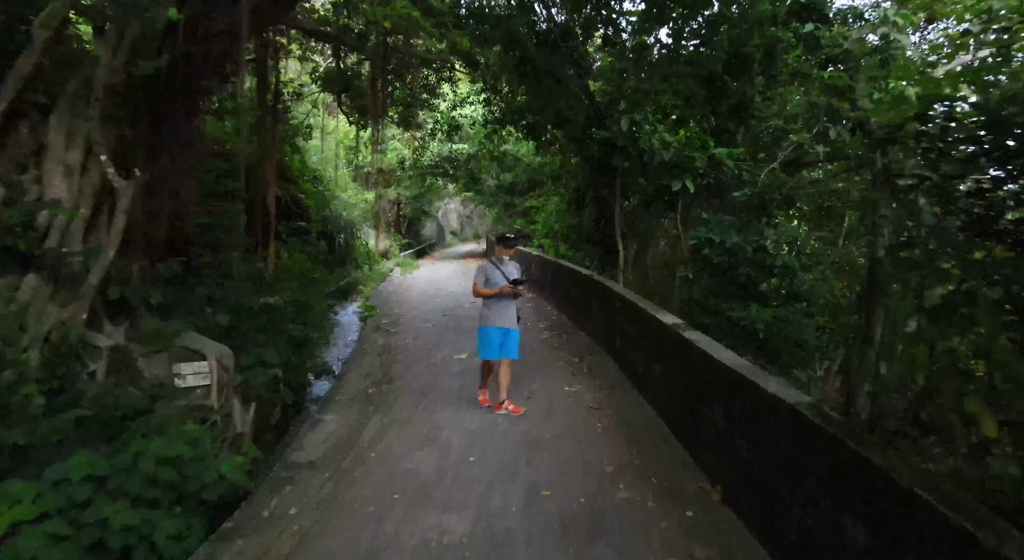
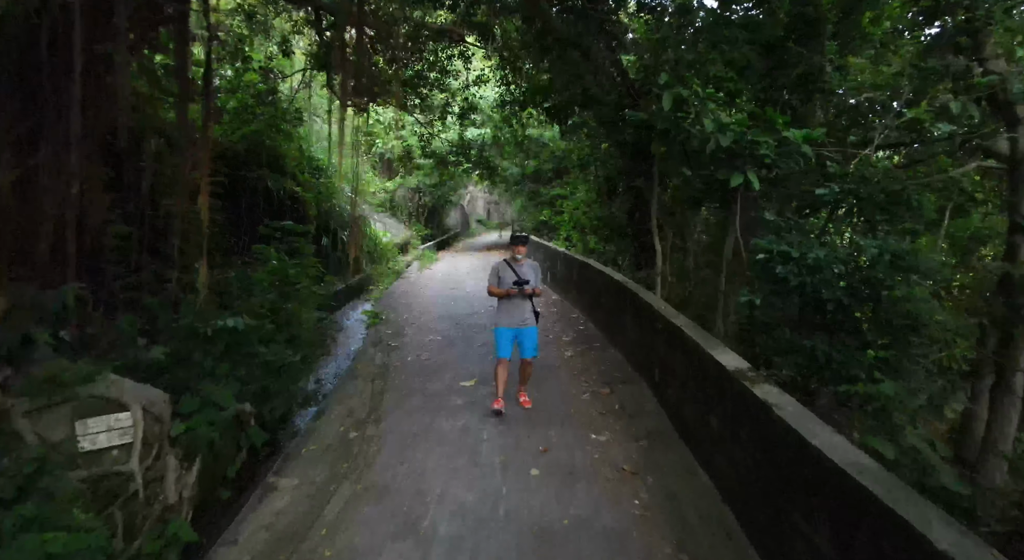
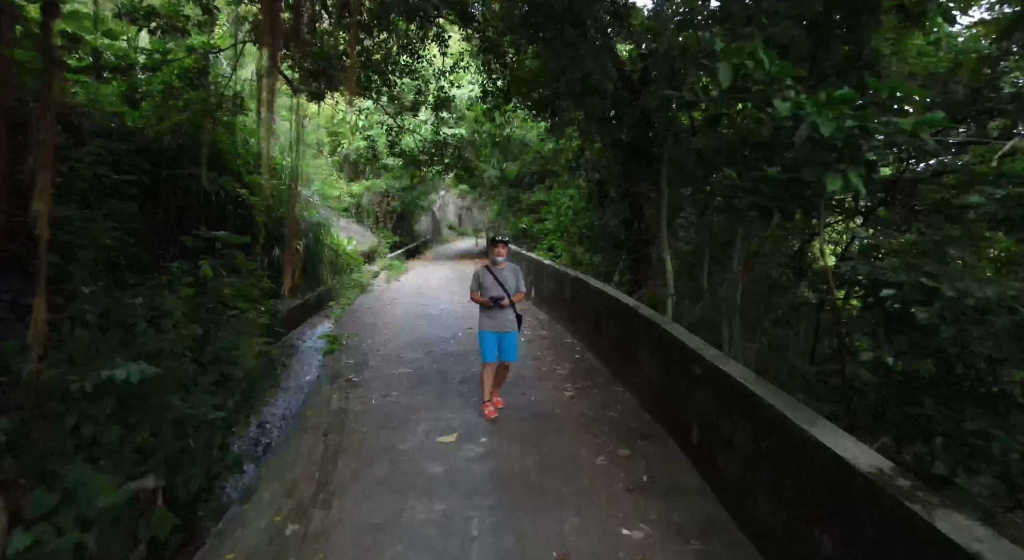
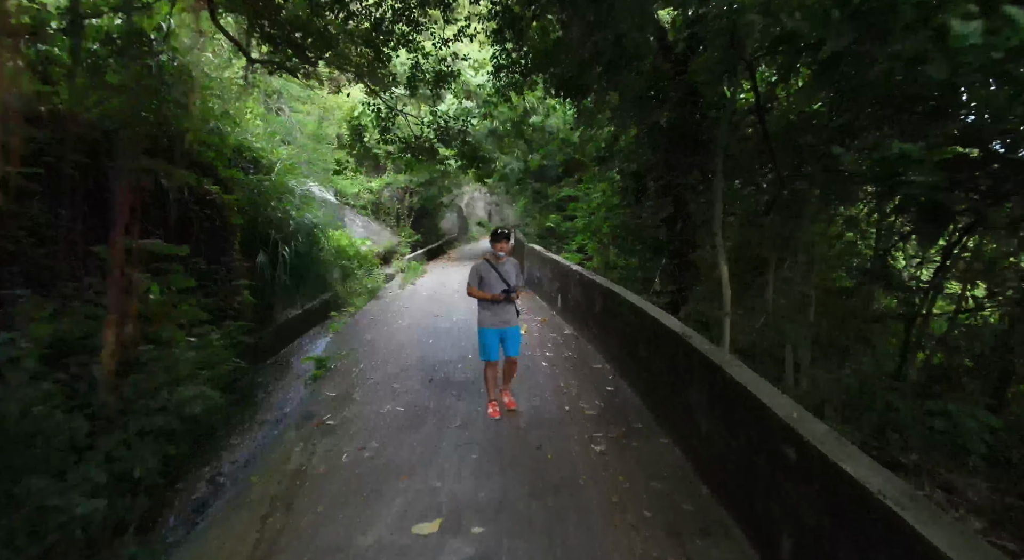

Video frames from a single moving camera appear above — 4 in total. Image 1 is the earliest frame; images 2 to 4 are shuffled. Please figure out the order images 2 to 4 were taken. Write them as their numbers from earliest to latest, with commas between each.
2, 3, 4
